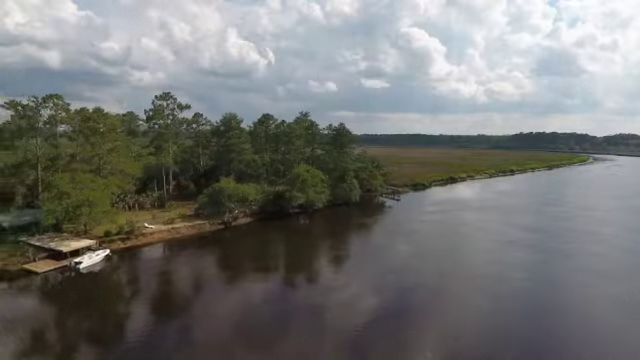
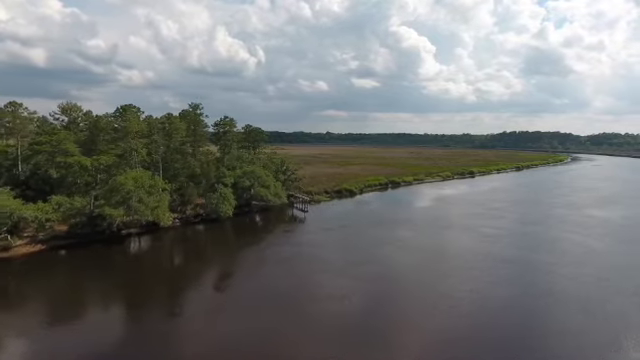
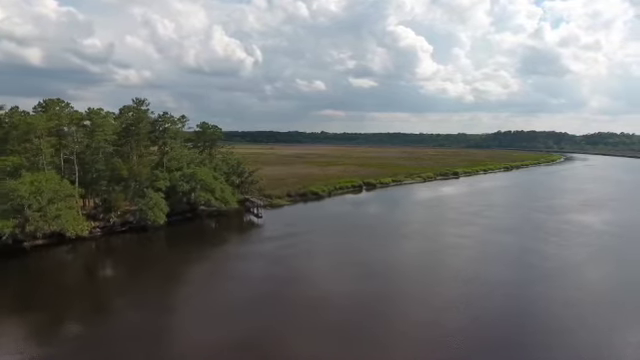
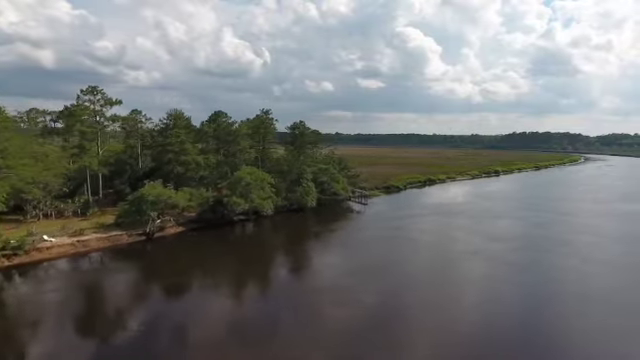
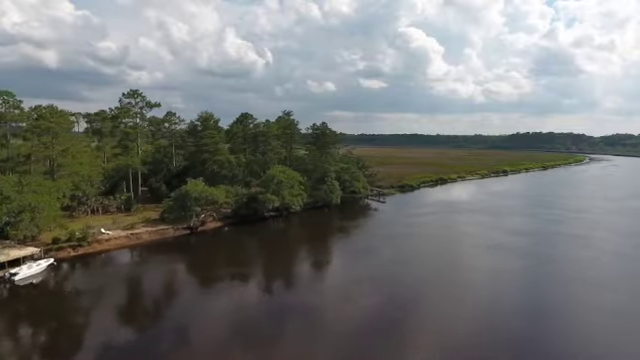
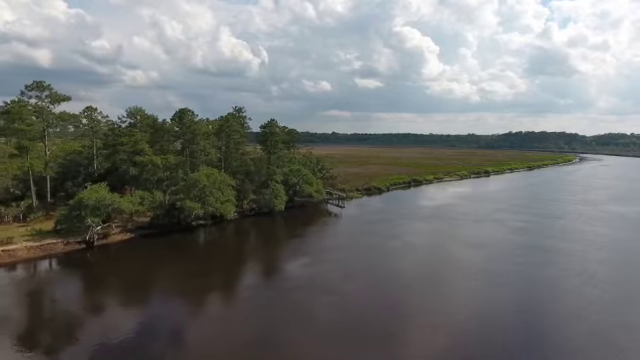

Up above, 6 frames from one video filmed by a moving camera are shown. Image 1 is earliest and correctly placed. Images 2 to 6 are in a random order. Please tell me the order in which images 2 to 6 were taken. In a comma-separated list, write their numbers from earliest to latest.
5, 4, 6, 2, 3
